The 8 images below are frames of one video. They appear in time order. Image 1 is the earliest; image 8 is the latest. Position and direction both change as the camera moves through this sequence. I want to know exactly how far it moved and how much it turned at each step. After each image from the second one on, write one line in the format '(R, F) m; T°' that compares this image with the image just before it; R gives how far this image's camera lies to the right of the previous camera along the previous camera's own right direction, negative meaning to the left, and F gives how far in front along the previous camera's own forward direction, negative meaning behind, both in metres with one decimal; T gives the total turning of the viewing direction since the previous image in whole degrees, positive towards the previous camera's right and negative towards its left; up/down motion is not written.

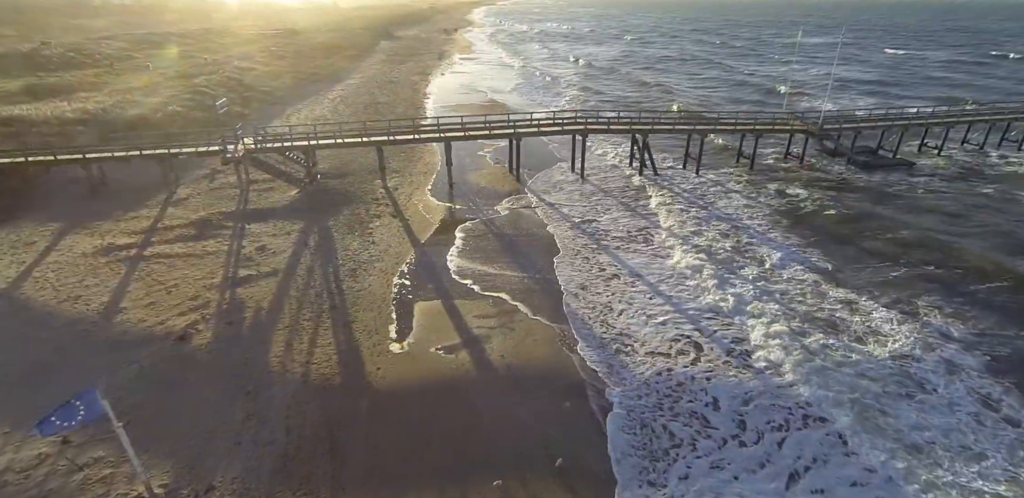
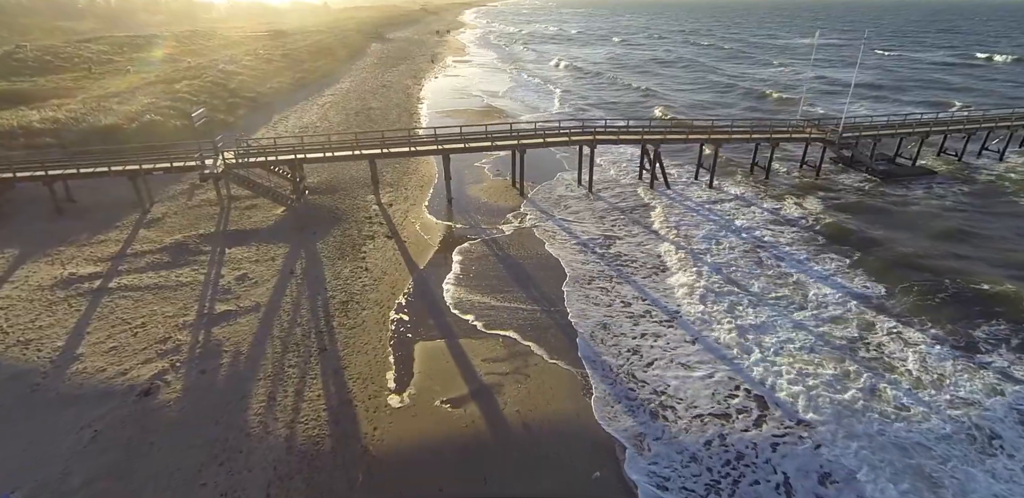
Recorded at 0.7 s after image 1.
(-0.5, +1.6) m; +1°
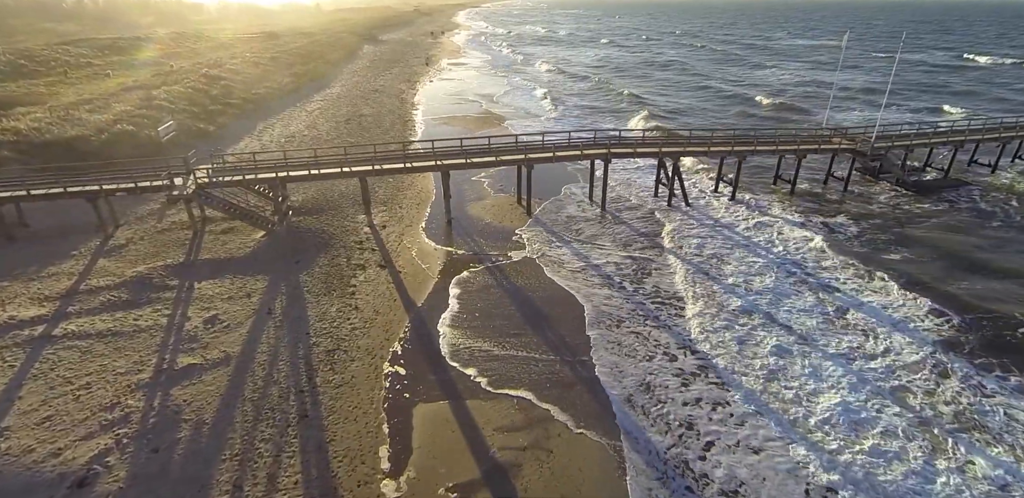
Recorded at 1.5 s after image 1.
(-0.5, +2.1) m; +1°
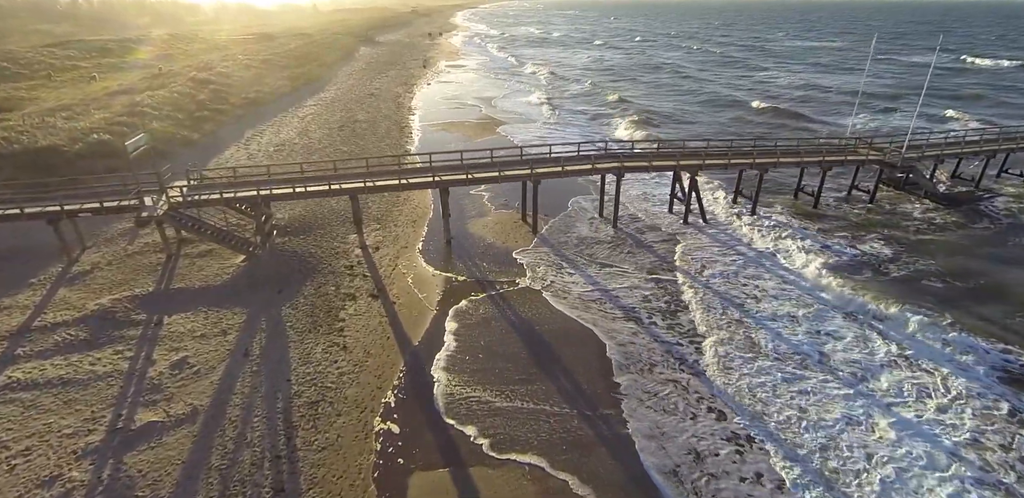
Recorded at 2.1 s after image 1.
(-0.3, +1.6) m; 0°
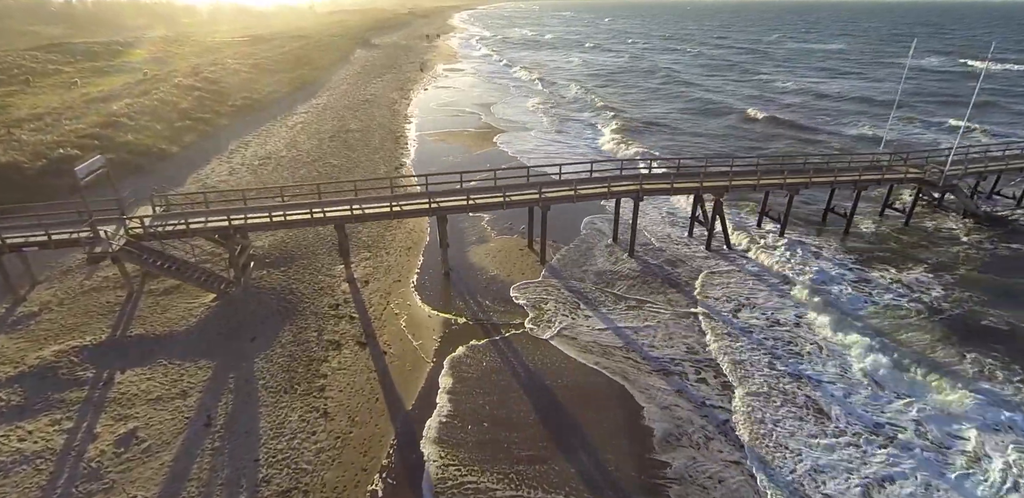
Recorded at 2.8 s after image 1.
(-0.3, +1.9) m; 0°
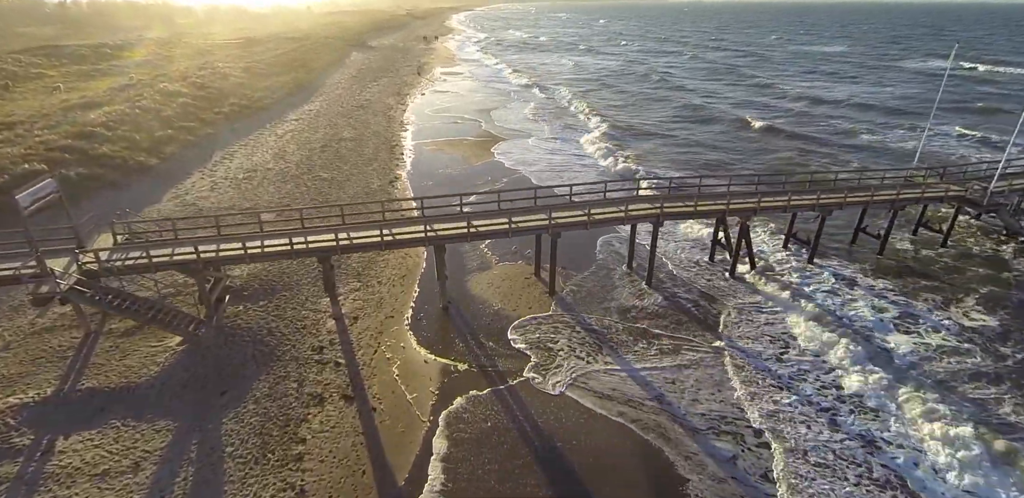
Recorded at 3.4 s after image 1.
(-0.2, +1.7) m; 0°
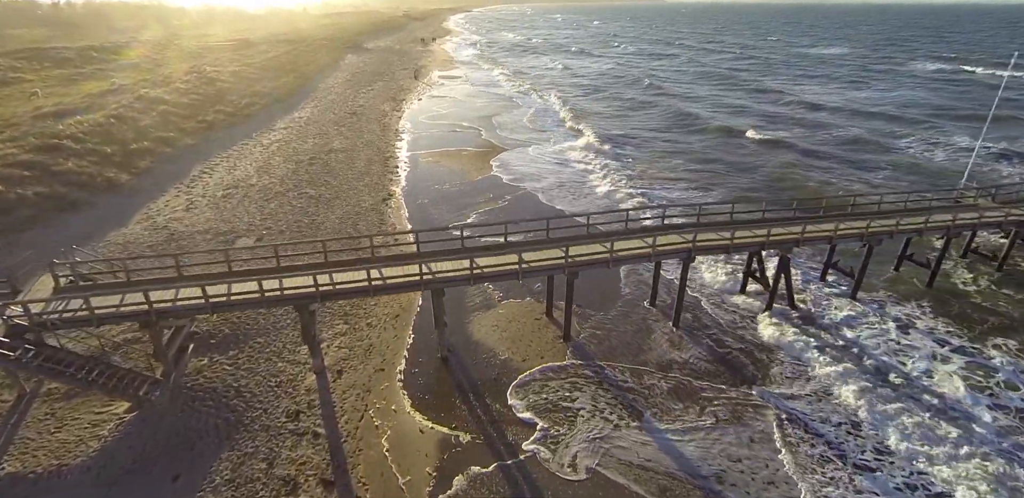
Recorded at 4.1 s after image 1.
(-0.3, +2.0) m; 0°
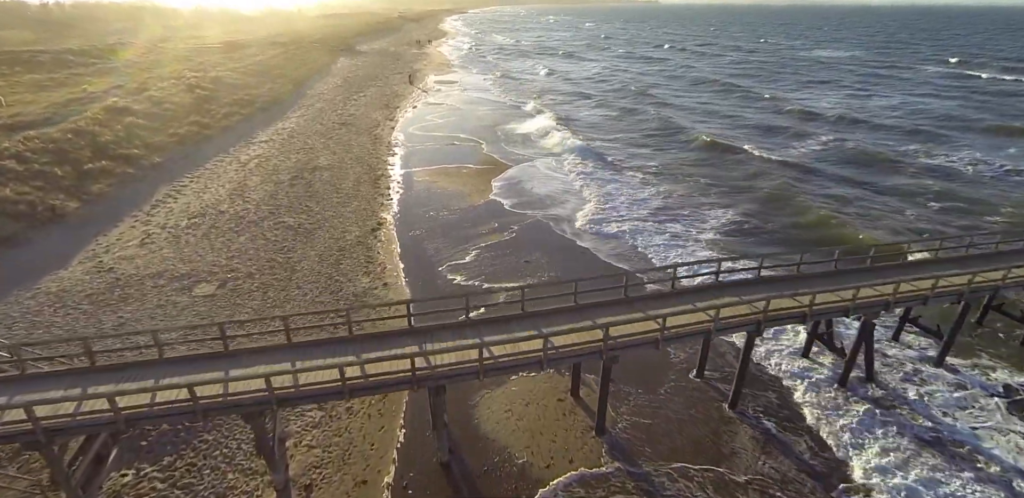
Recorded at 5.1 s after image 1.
(-0.5, +2.9) m; 0°
